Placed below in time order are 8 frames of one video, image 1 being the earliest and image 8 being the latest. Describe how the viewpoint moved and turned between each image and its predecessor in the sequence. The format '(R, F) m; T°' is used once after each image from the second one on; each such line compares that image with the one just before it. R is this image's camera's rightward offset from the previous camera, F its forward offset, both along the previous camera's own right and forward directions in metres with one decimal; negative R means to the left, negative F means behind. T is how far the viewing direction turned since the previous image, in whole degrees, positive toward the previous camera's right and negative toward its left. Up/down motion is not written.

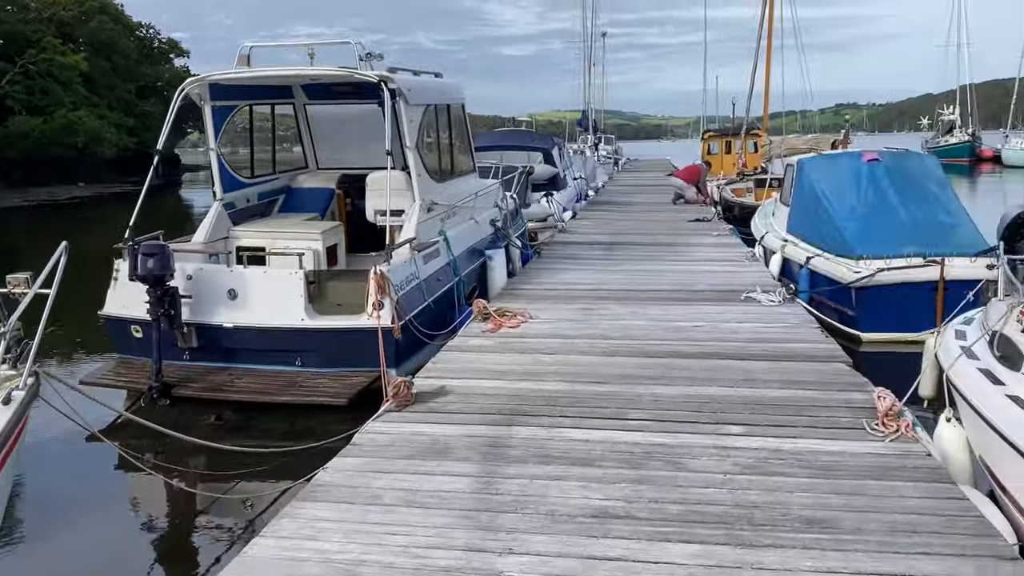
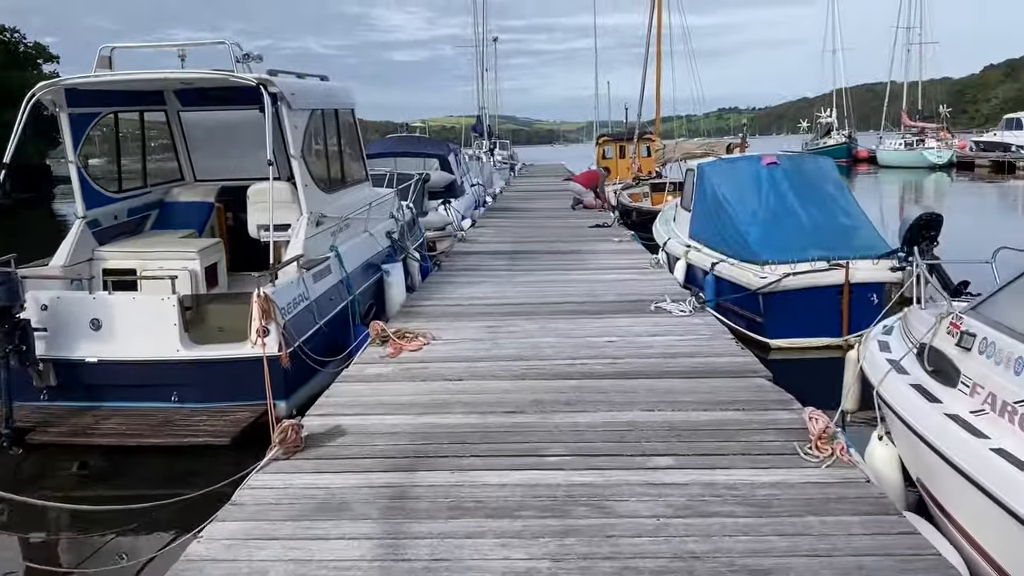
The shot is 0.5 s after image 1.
(0.0, +0.4) m; +7°
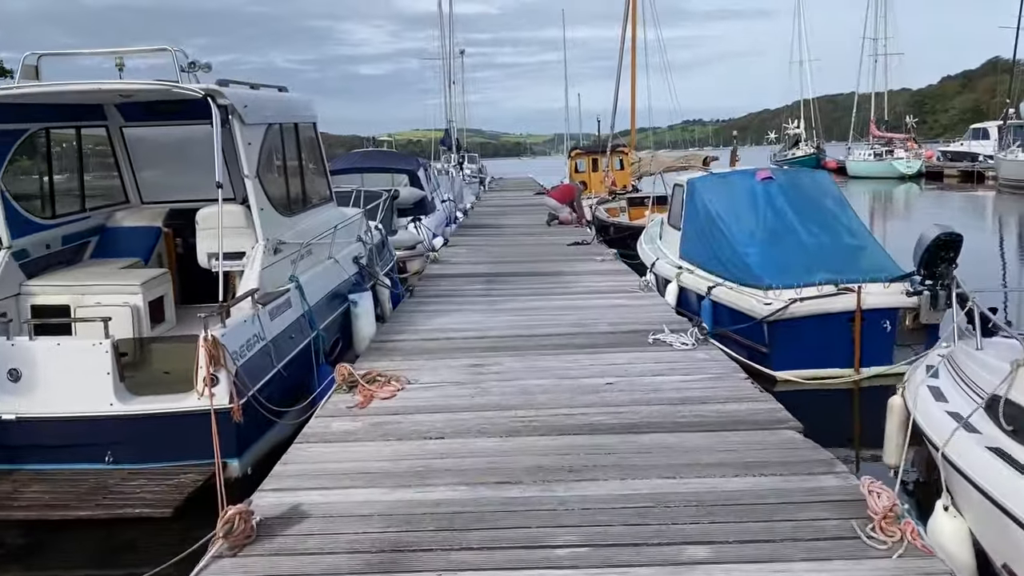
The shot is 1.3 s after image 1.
(-0.1, +0.6) m; +2°
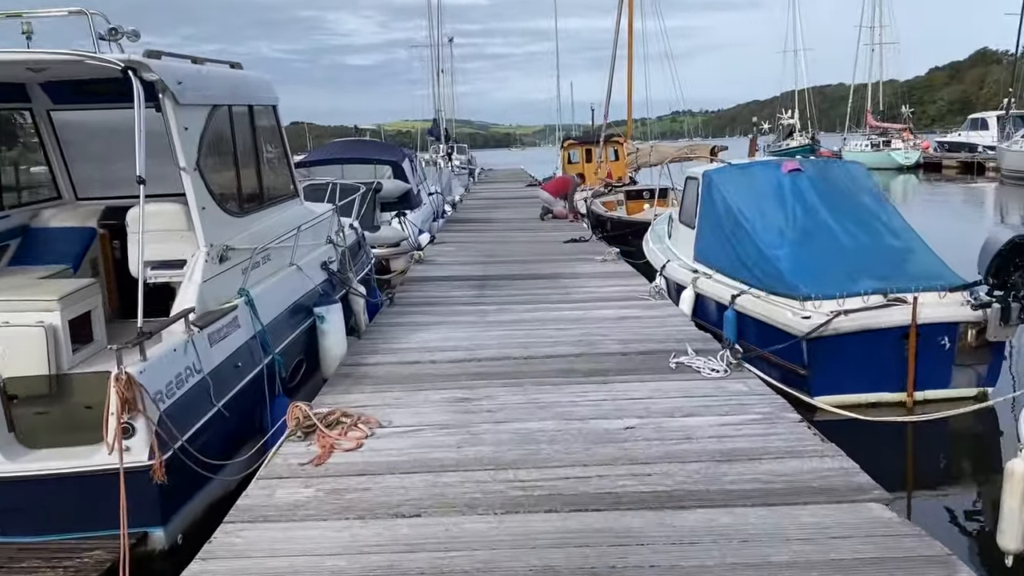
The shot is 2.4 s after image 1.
(0.0, +0.9) m; +1°
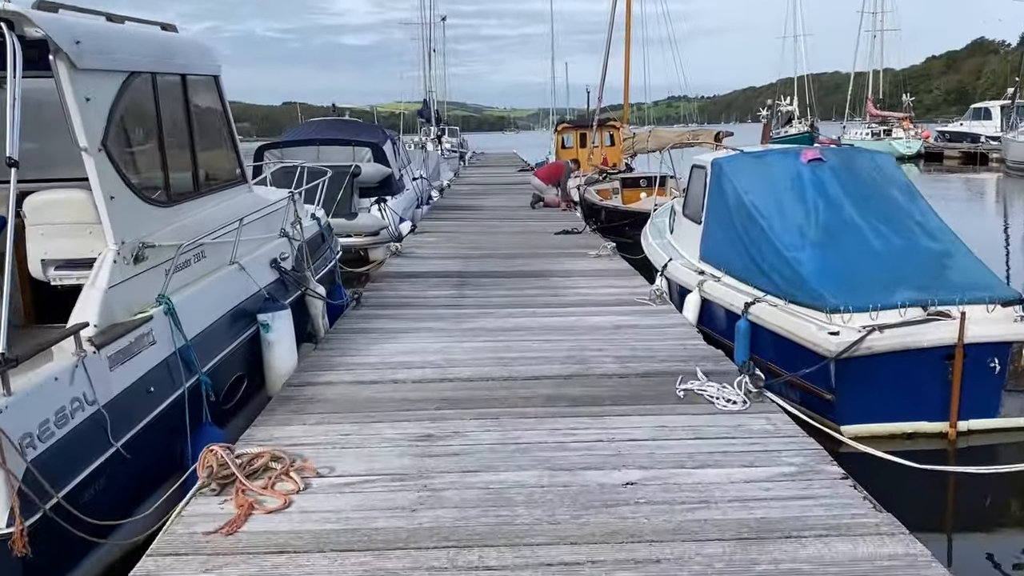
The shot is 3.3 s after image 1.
(+0.1, +0.7) m; 0°
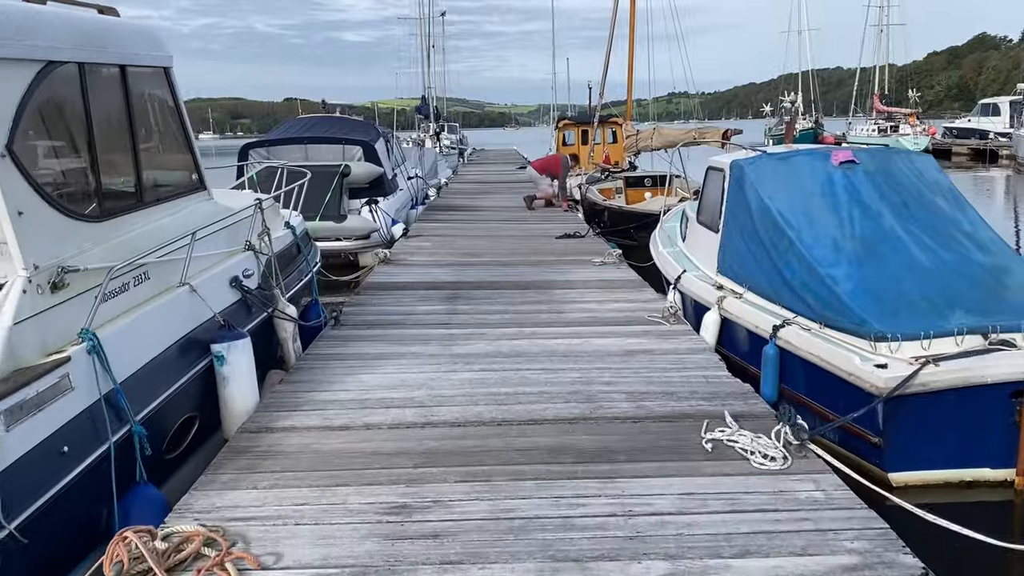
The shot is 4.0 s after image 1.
(0.0, +0.6) m; 0°
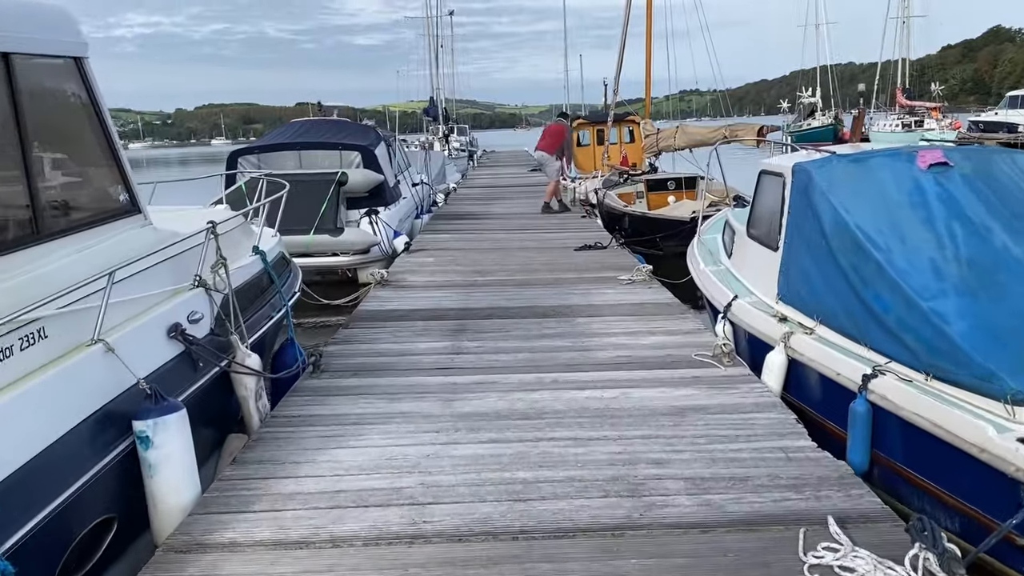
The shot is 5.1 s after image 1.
(0.0, +0.9) m; -1°
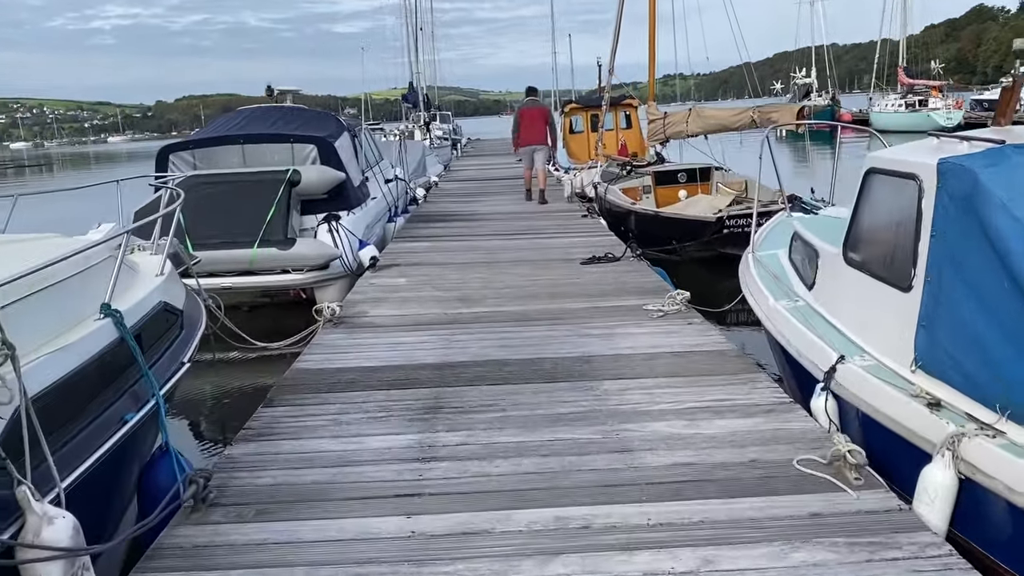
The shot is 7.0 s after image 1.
(0.0, +1.5) m; +1°
